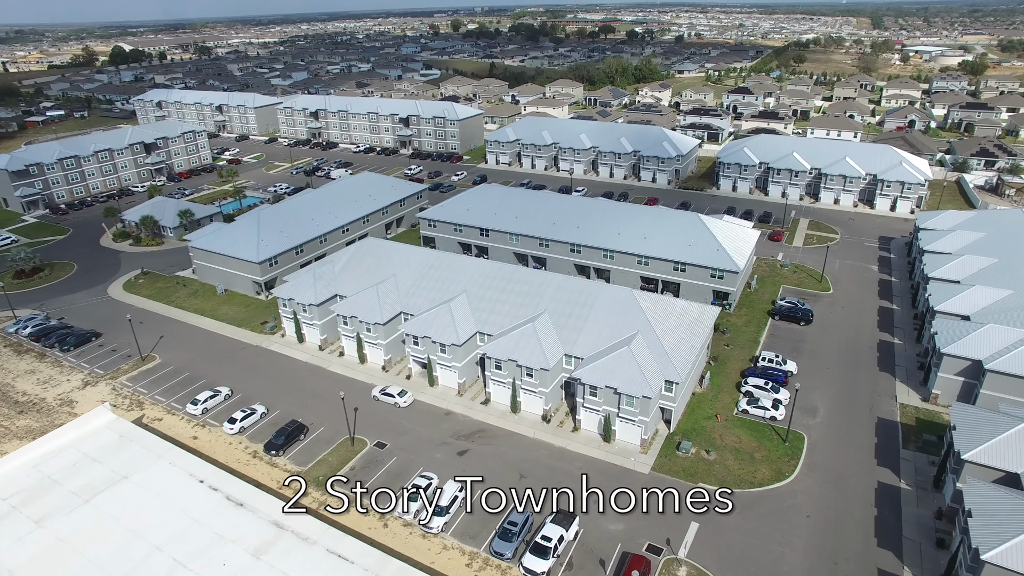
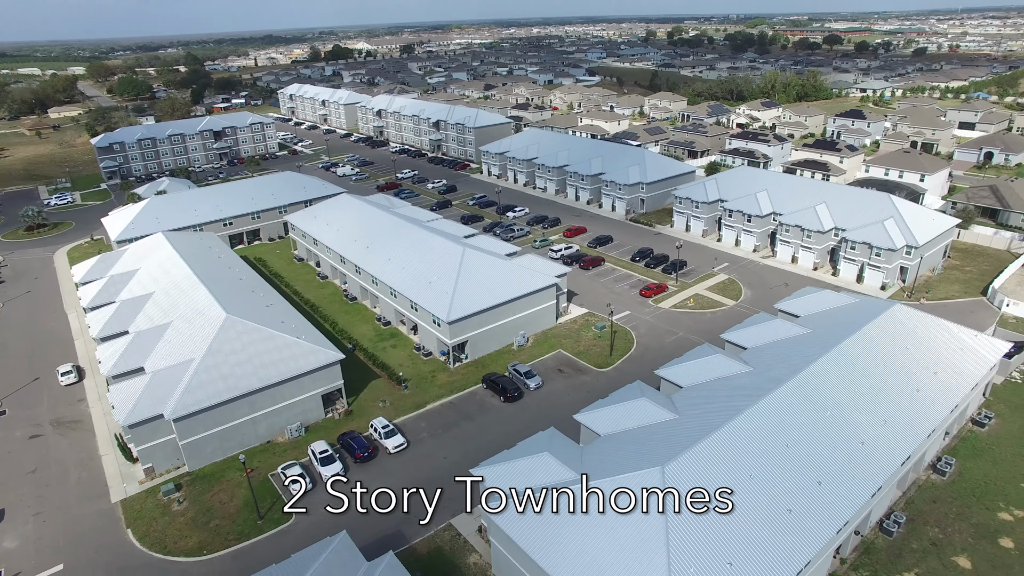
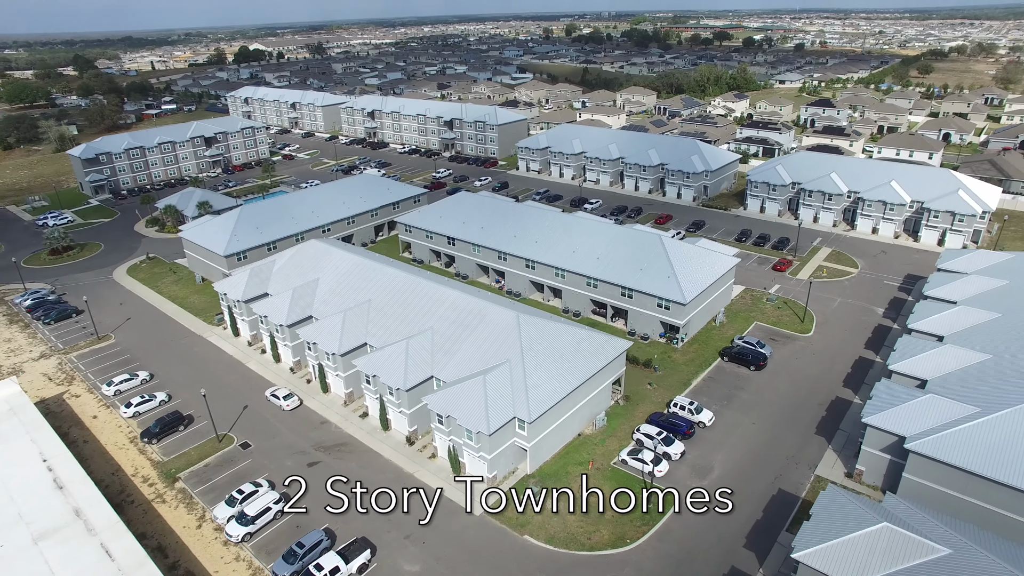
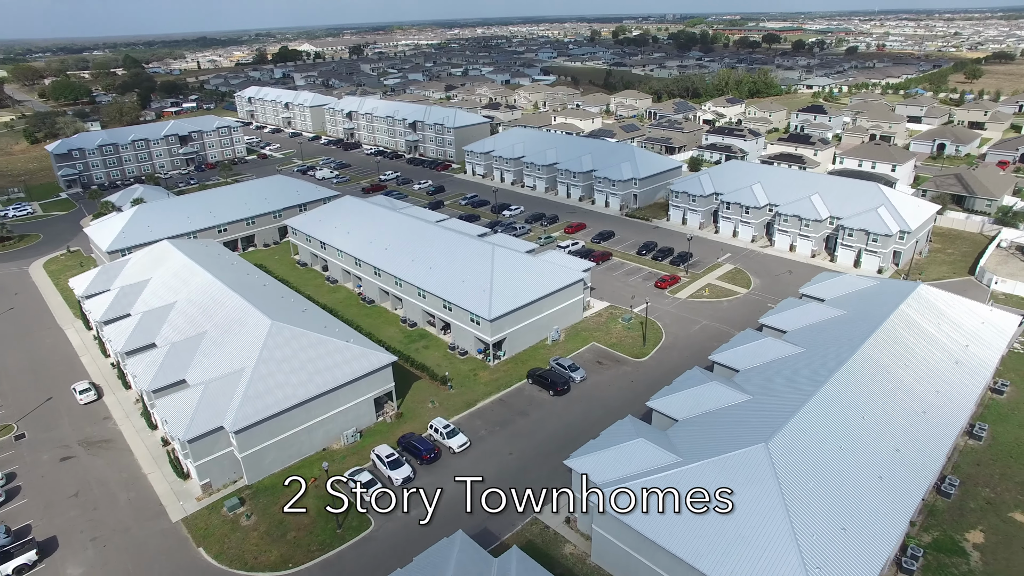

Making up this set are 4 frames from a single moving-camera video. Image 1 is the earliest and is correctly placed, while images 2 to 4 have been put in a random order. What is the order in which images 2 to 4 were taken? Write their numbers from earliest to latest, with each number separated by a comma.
3, 4, 2
